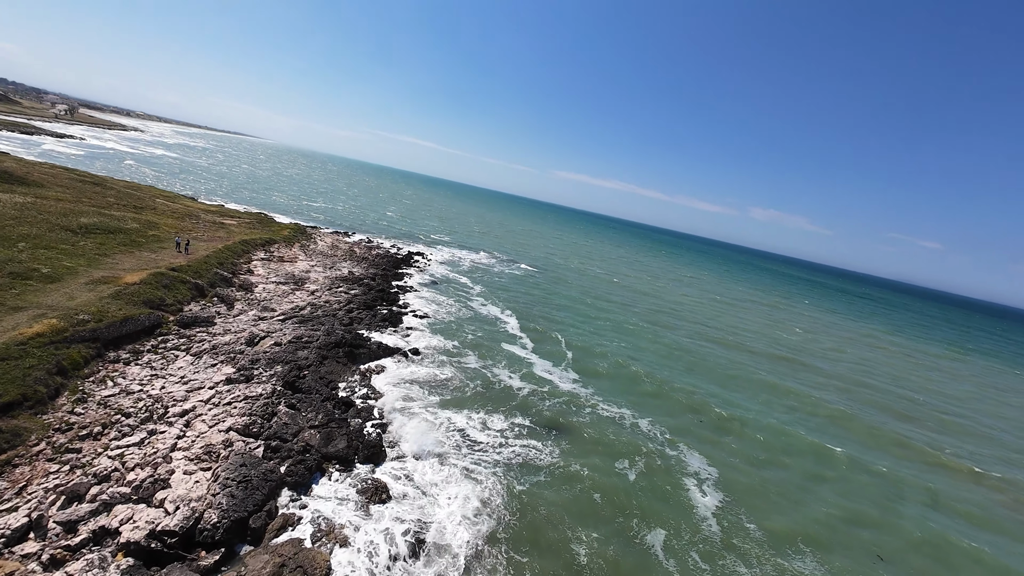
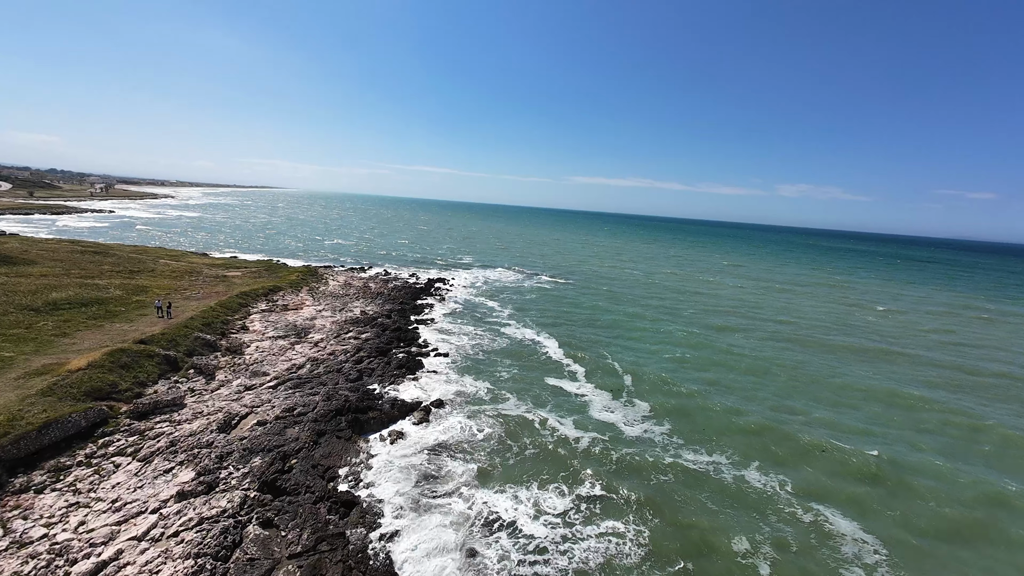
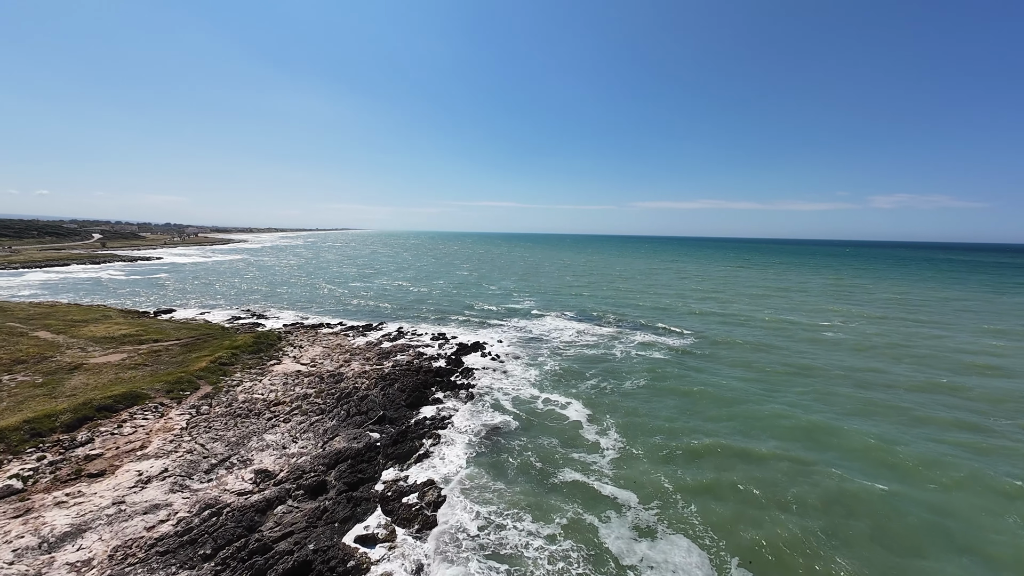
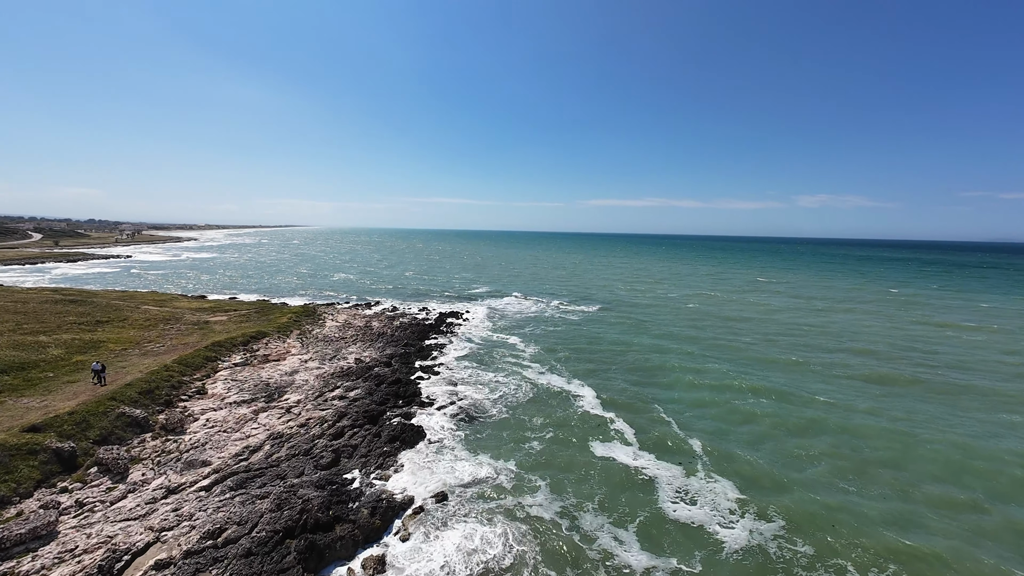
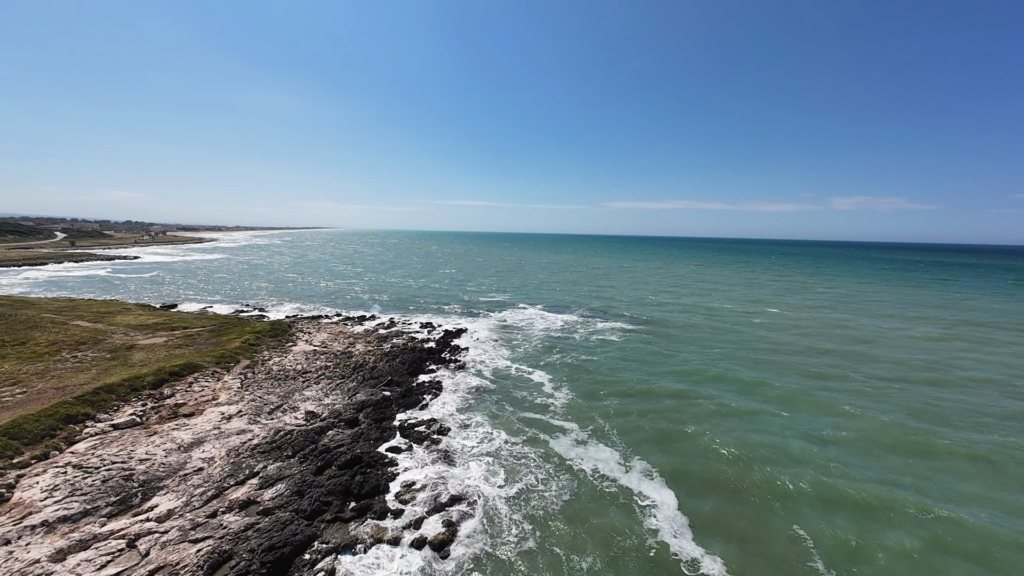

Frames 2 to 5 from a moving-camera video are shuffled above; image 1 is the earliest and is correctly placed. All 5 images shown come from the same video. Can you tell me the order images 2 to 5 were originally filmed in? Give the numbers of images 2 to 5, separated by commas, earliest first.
2, 4, 5, 3
